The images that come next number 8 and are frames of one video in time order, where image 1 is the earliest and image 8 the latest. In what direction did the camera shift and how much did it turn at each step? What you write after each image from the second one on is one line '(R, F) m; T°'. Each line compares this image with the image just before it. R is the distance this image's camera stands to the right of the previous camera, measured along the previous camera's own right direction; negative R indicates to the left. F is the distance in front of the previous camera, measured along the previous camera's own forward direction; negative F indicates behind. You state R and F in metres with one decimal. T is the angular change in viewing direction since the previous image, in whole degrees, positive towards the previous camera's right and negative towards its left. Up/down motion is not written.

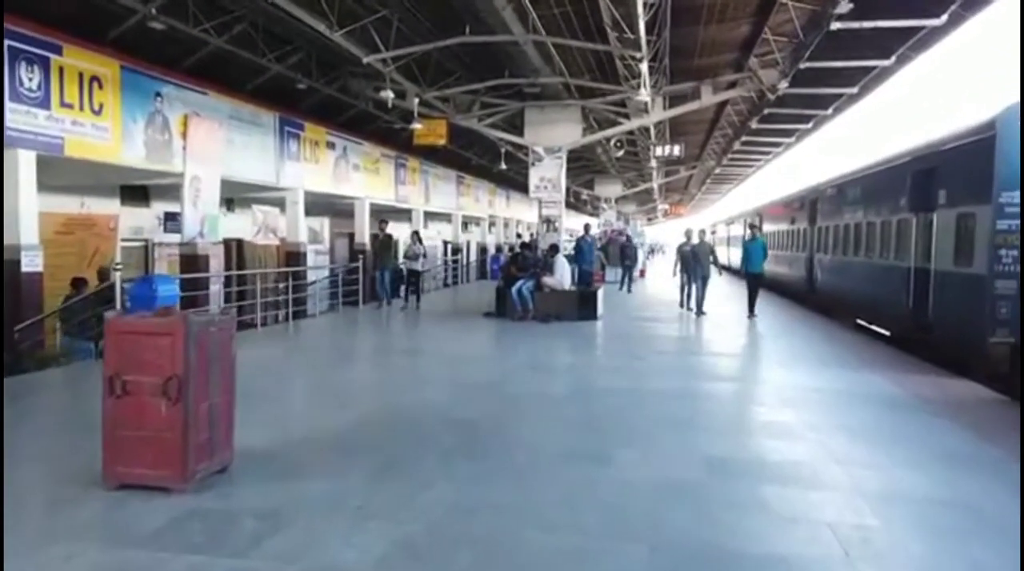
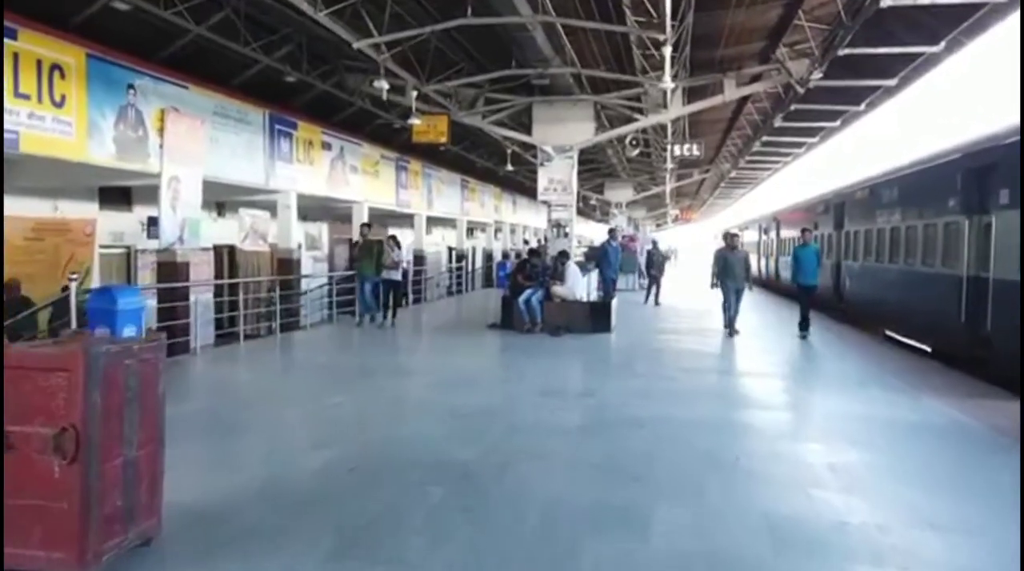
(0.0, +1.1) m; 0°
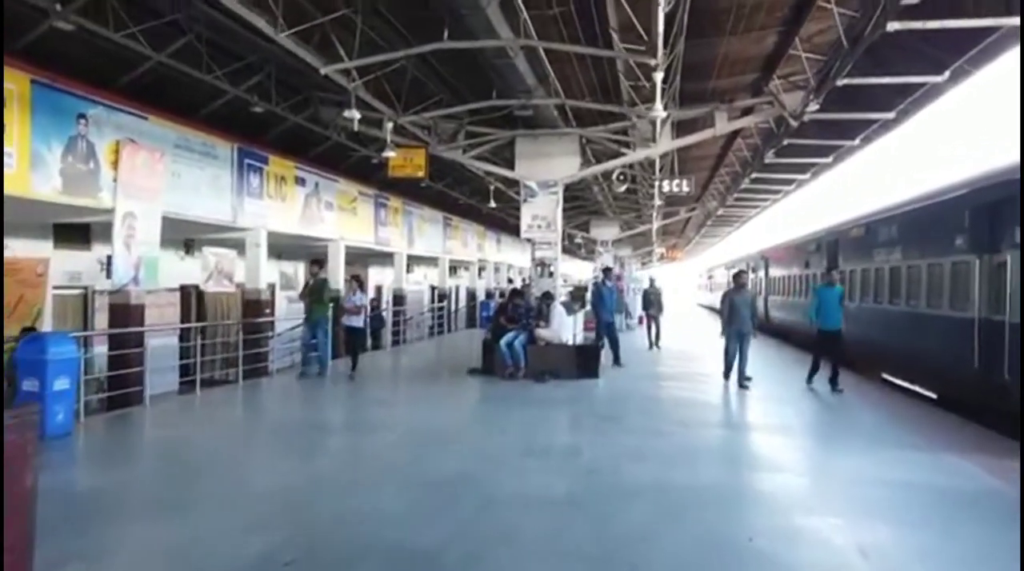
(+0.1, +0.8) m; +1°
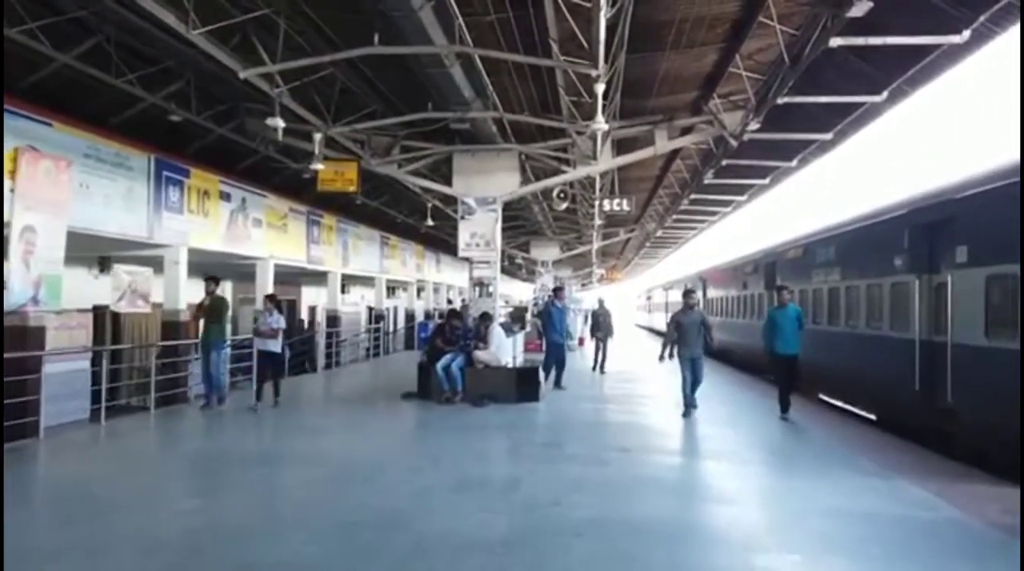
(+0.1, +0.5) m; +4°
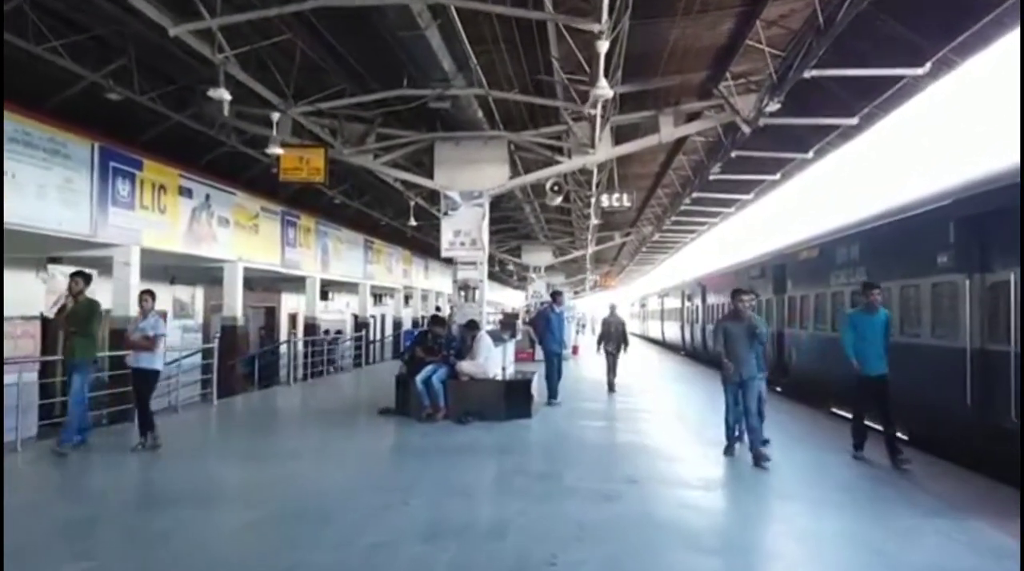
(+0.1, +1.3) m; +1°
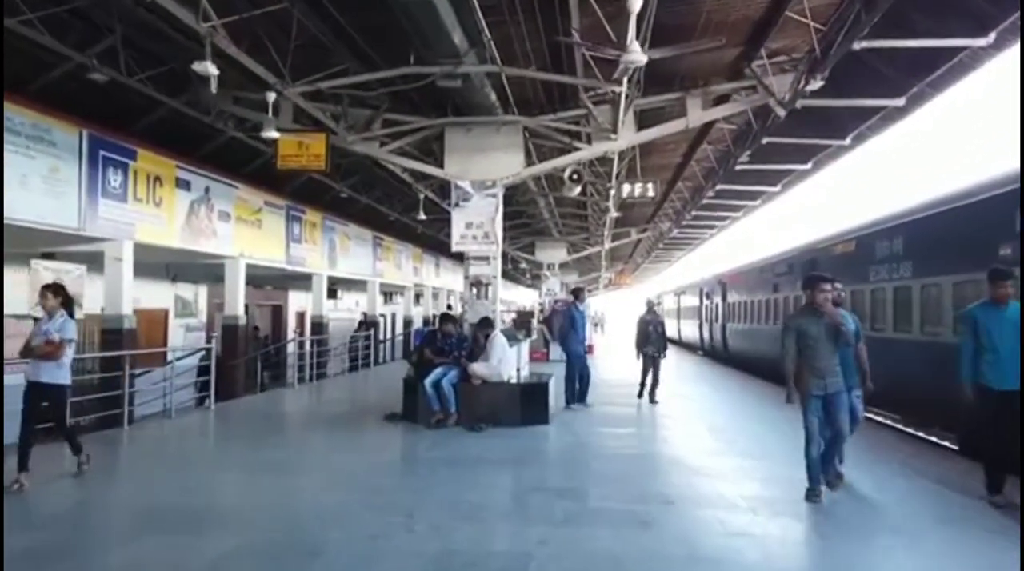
(-0.1, +0.8) m; -1°
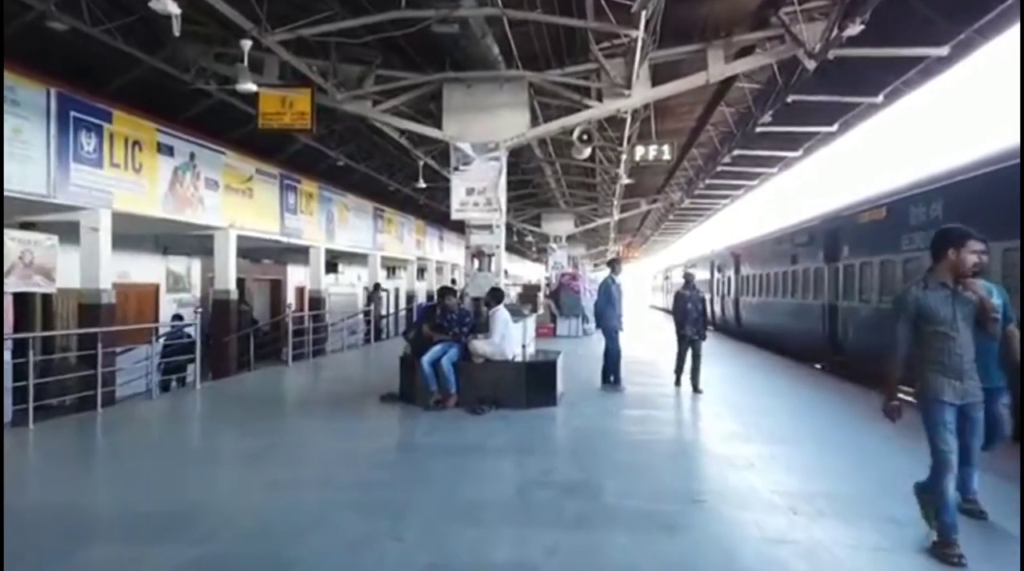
(0.0, +0.8) m; 0°
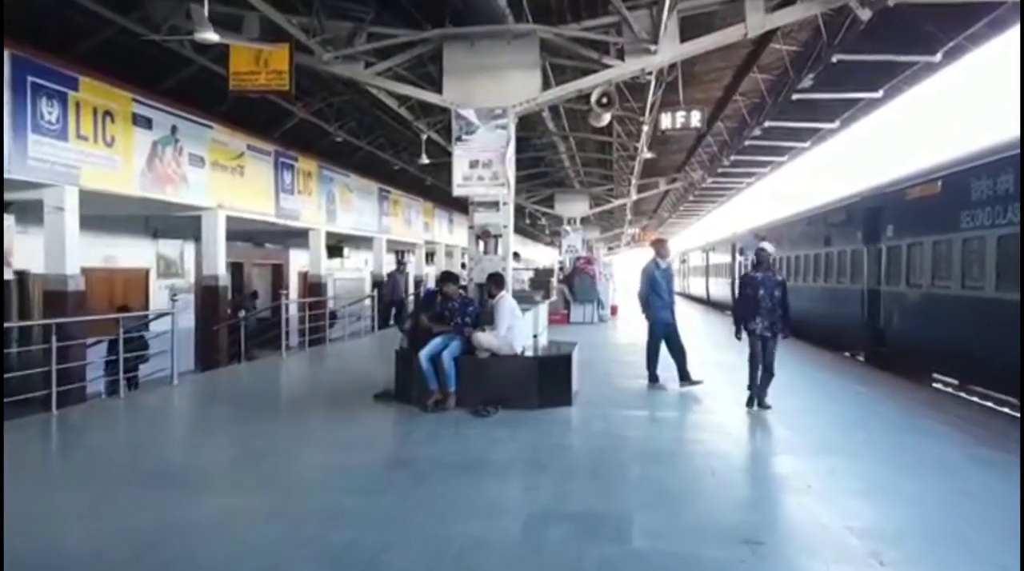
(0.0, +1.1) m; -1°
